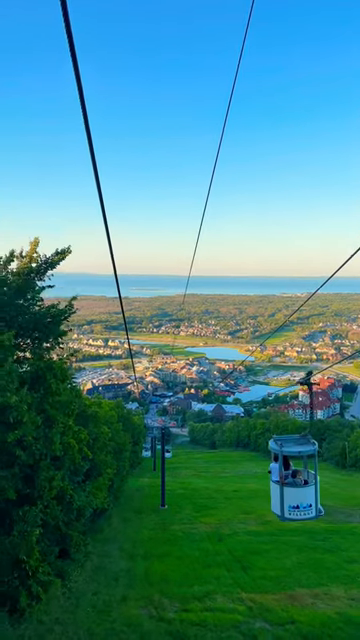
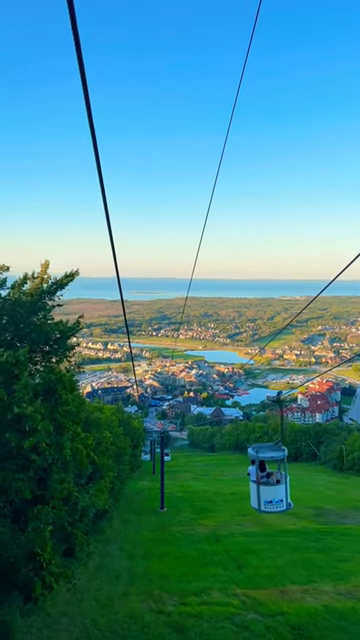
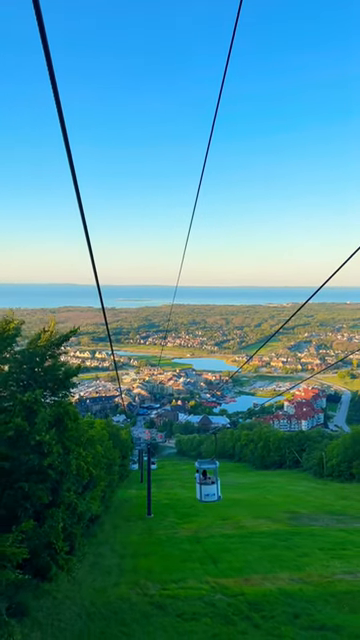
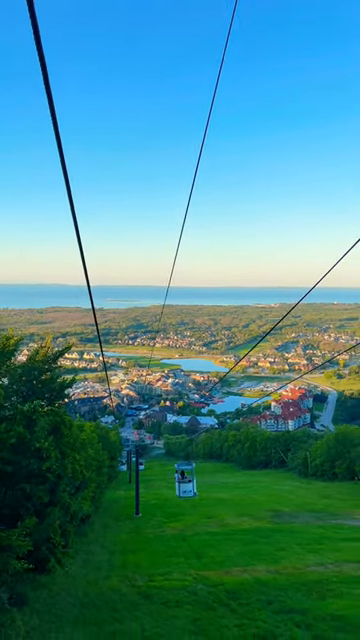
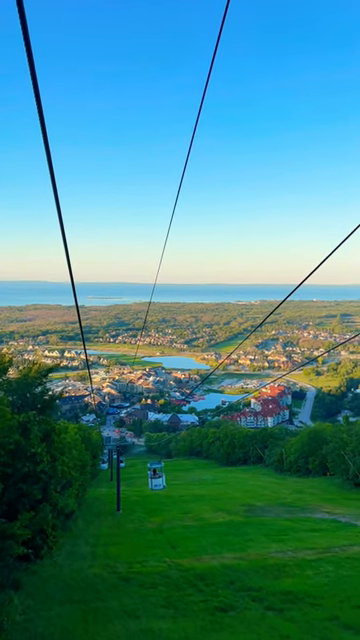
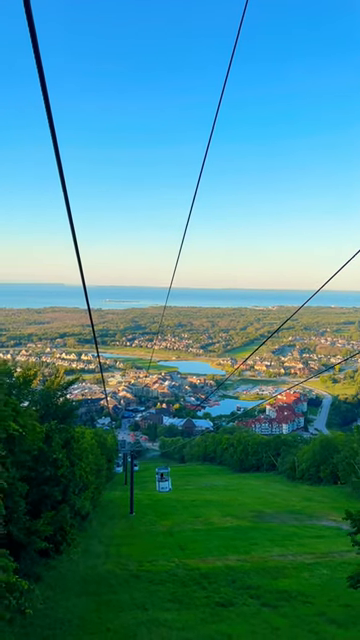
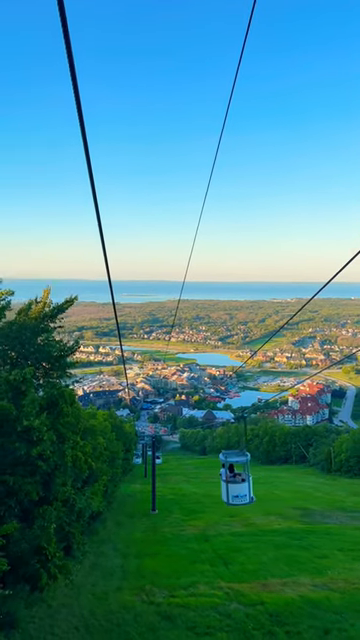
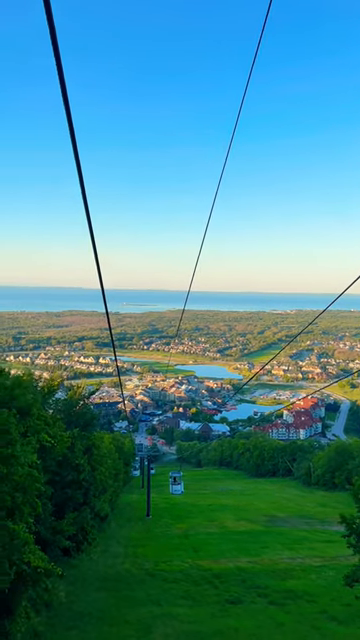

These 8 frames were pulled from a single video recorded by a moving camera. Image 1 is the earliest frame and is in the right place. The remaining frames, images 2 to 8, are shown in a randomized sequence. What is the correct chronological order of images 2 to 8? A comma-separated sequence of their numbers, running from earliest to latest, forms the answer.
2, 7, 3, 4, 5, 6, 8
